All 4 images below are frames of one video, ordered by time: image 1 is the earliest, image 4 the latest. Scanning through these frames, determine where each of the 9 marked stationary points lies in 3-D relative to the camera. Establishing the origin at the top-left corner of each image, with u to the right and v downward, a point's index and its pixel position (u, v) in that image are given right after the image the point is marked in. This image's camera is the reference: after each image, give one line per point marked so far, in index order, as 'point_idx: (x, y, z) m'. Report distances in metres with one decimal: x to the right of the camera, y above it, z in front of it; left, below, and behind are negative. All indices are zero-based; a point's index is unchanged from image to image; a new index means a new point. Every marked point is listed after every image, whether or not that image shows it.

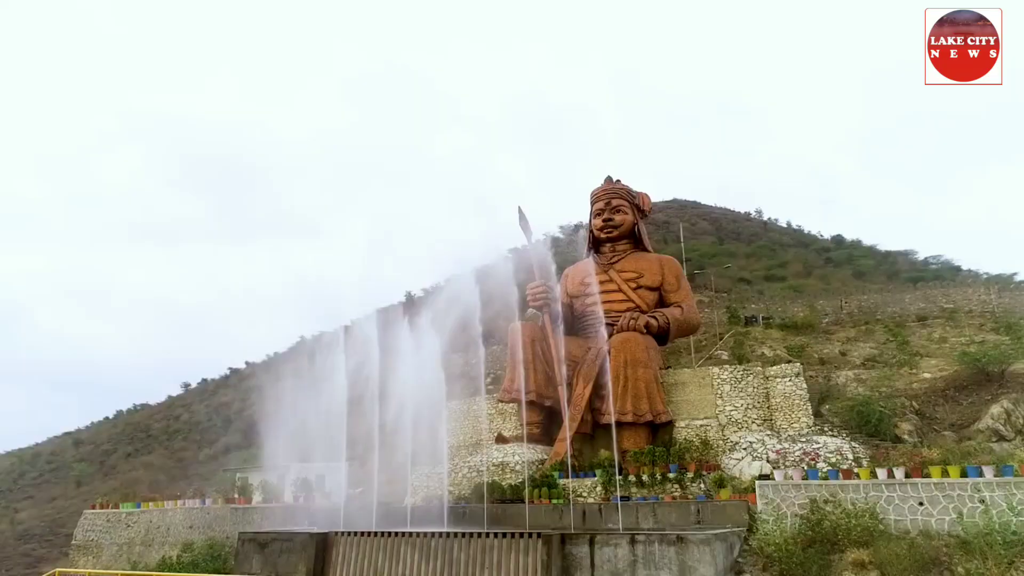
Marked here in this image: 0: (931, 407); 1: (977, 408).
0: (+6.2, -1.8, +10.5) m
1: (+6.6, -1.7, +10.0) m
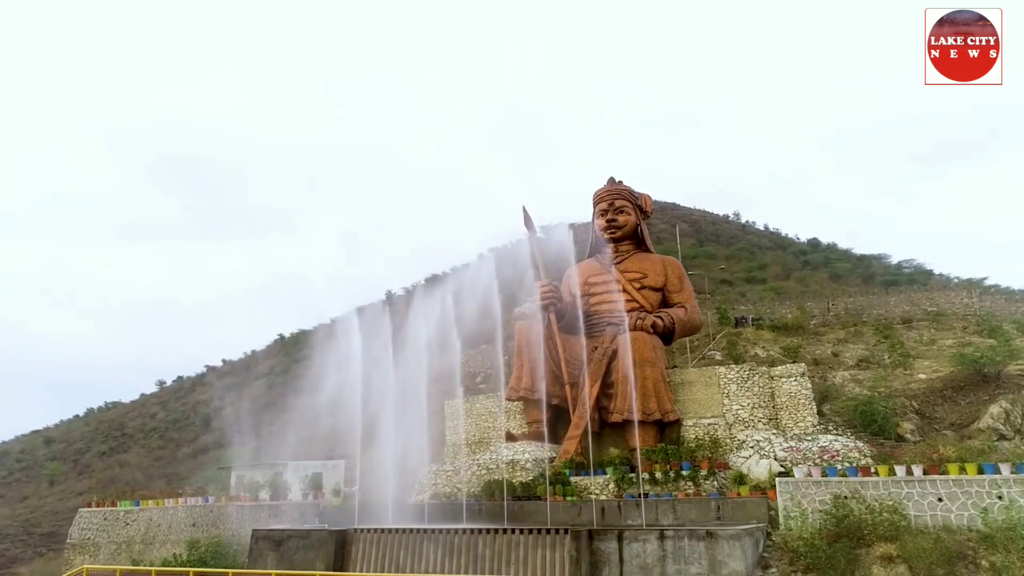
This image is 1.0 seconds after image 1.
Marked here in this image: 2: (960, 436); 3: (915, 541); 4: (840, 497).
0: (+6.3, -1.8, +10.7) m
1: (+6.7, -1.7, +10.3) m
2: (+6.1, -2.0, +9.7) m
3: (+3.4, -2.1, +5.9) m
4: (+3.1, -2.0, +6.7) m
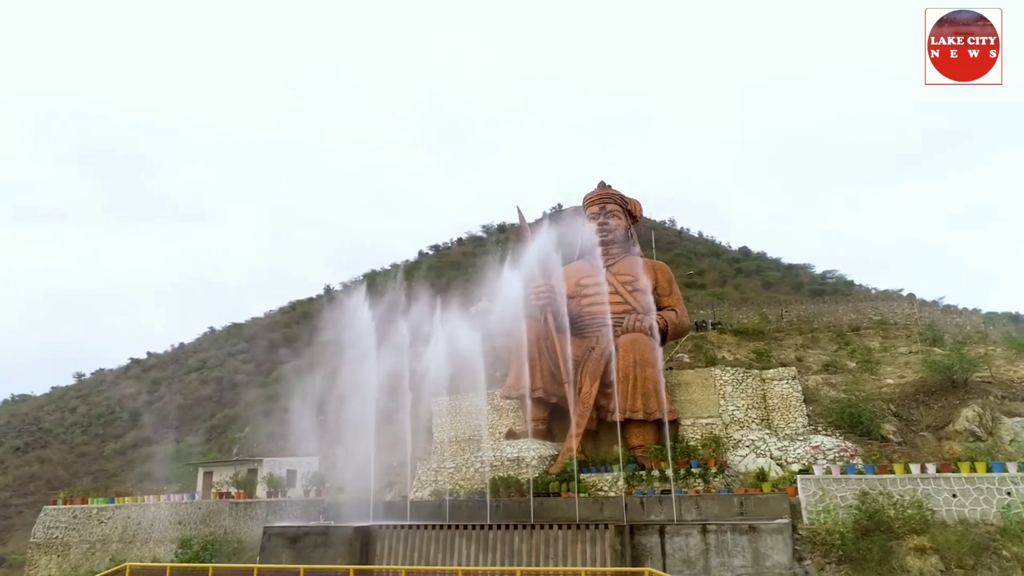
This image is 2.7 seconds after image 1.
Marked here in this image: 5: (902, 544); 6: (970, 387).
0: (+6.4, -2.0, +11.4) m
1: (+6.8, -1.9, +11.0) m
2: (+6.2, -2.2, +10.4) m
3: (+3.8, -2.2, +6.3) m
4: (+3.5, -2.1, +7.1) m
5: (+3.5, -2.3, +6.4) m
6: (+7.6, -1.6, +11.8) m
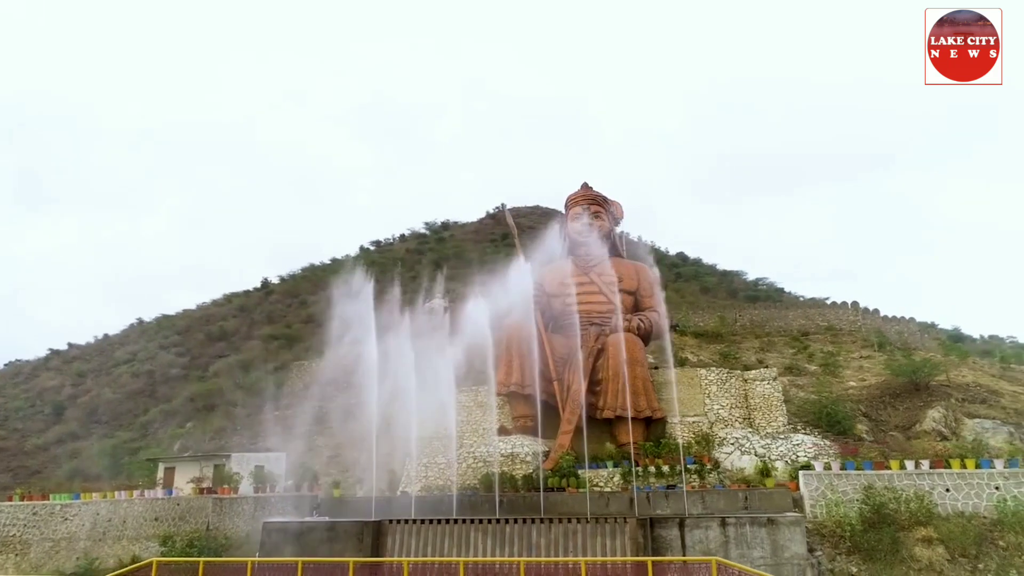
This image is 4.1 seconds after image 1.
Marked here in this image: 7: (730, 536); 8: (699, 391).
0: (+6.2, -2.1, +12.1) m
1: (+6.6, -2.1, +11.7) m
2: (+6.1, -2.3, +11.0) m
3: (+4.1, -2.3, +6.8) m
4: (+3.7, -2.1, +7.5) m
5: (+3.8, -2.4, +6.8) m
6: (+7.4, -1.8, +12.5) m
7: (+2.1, -2.4, +6.8) m
8: (+3.0, -1.7, +11.6) m
